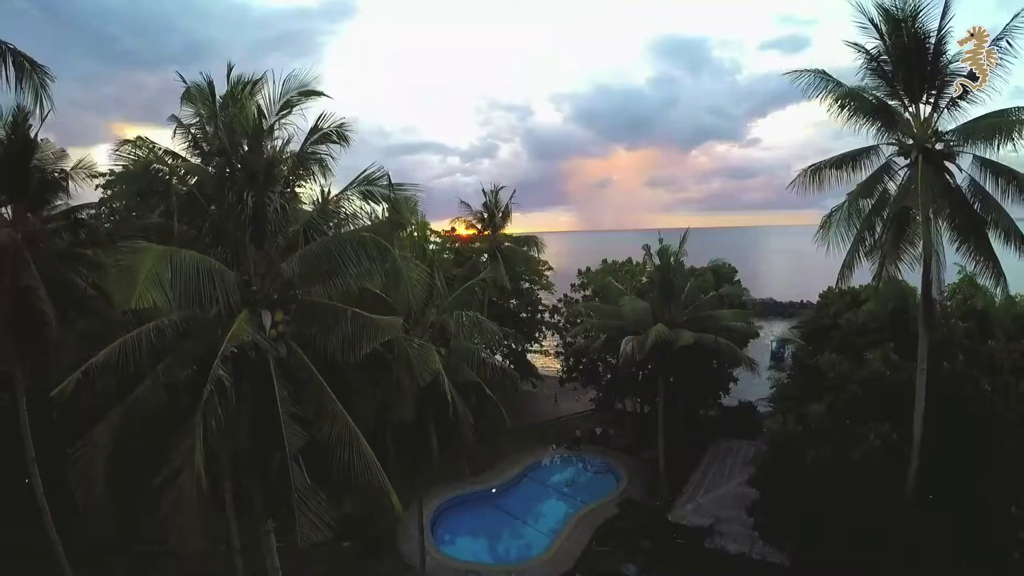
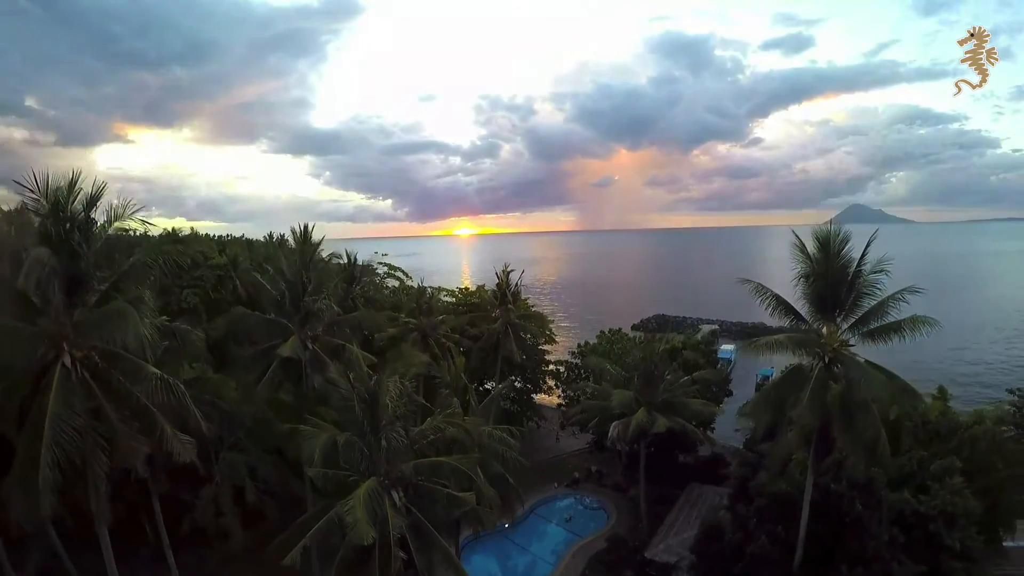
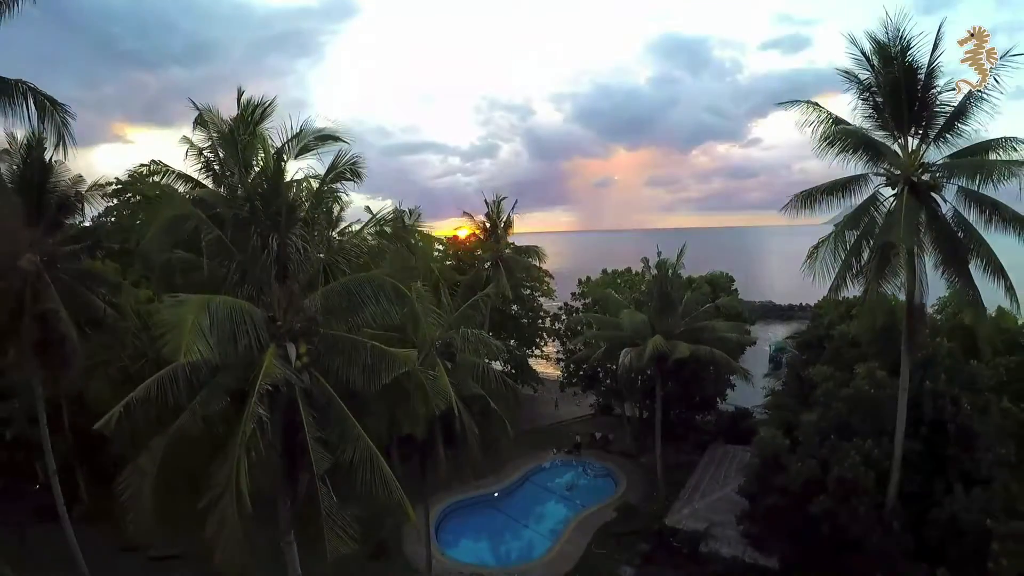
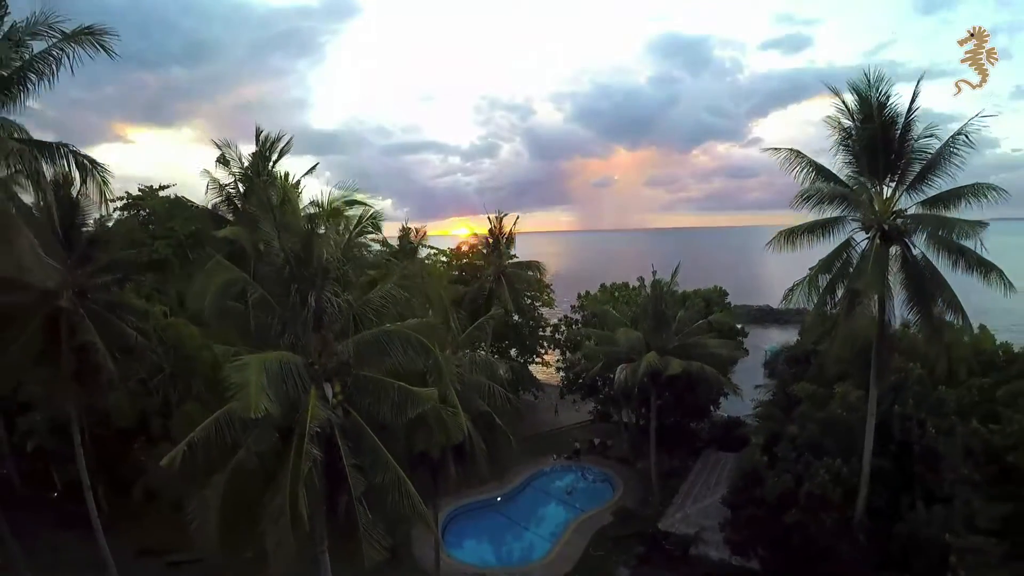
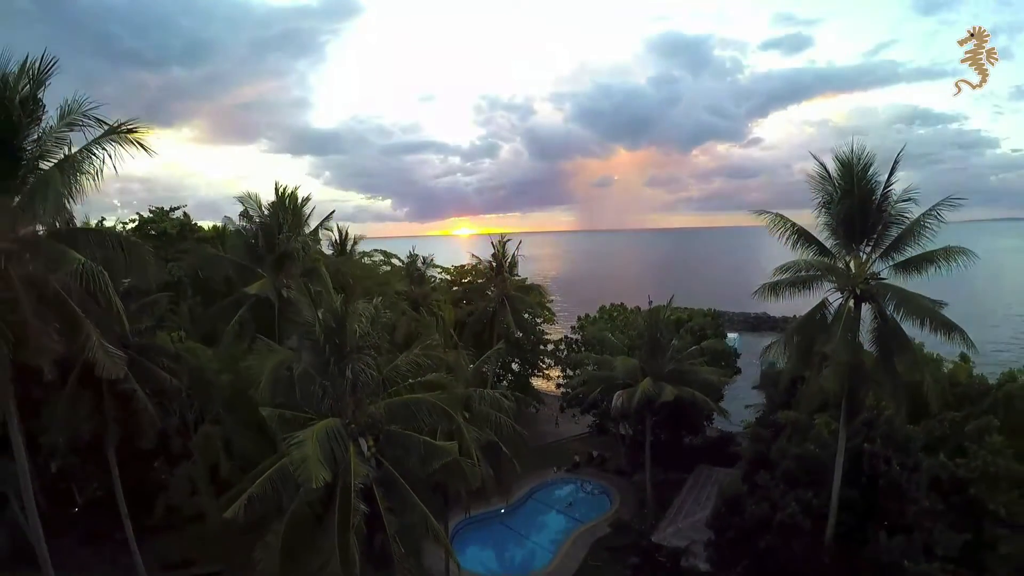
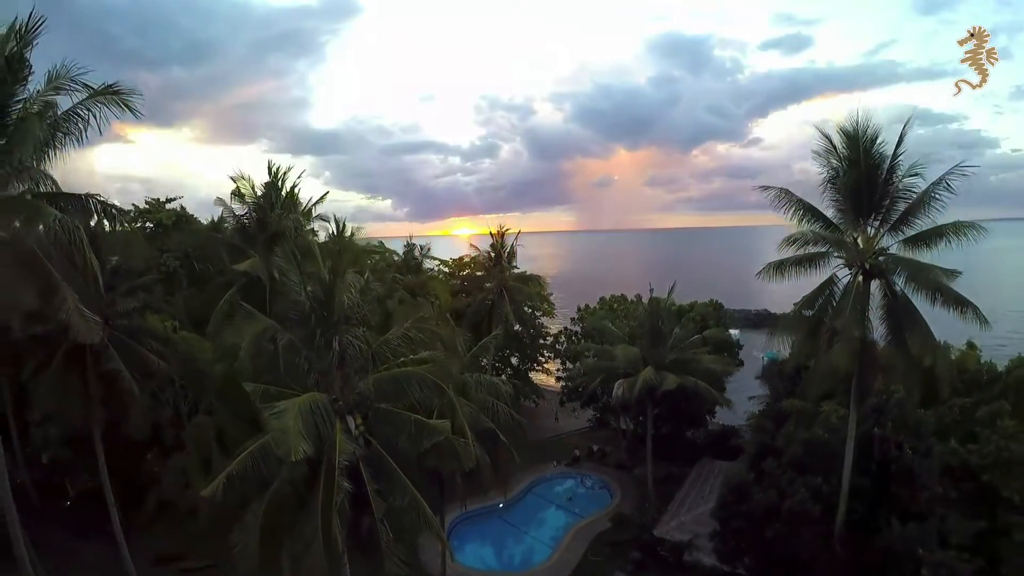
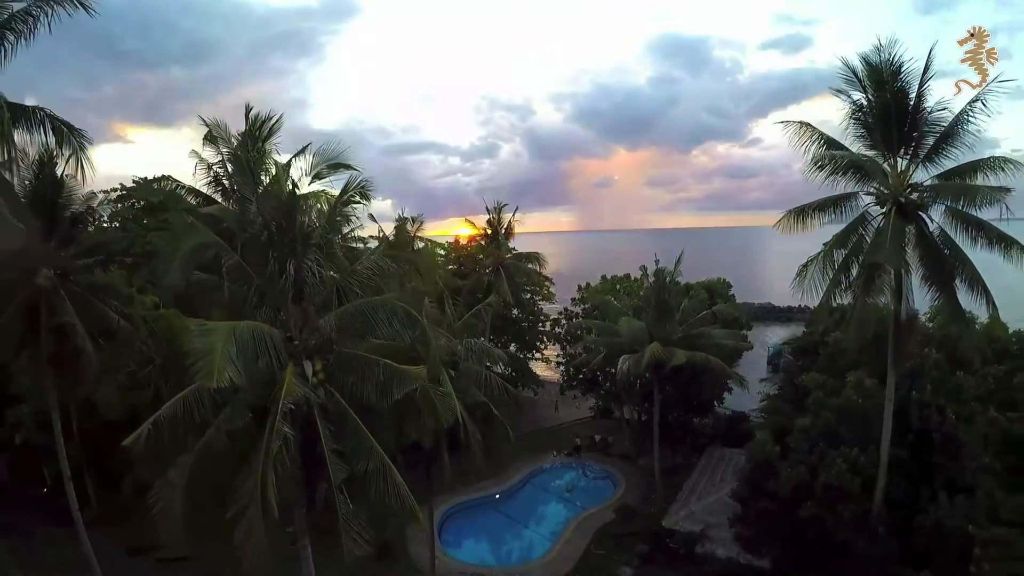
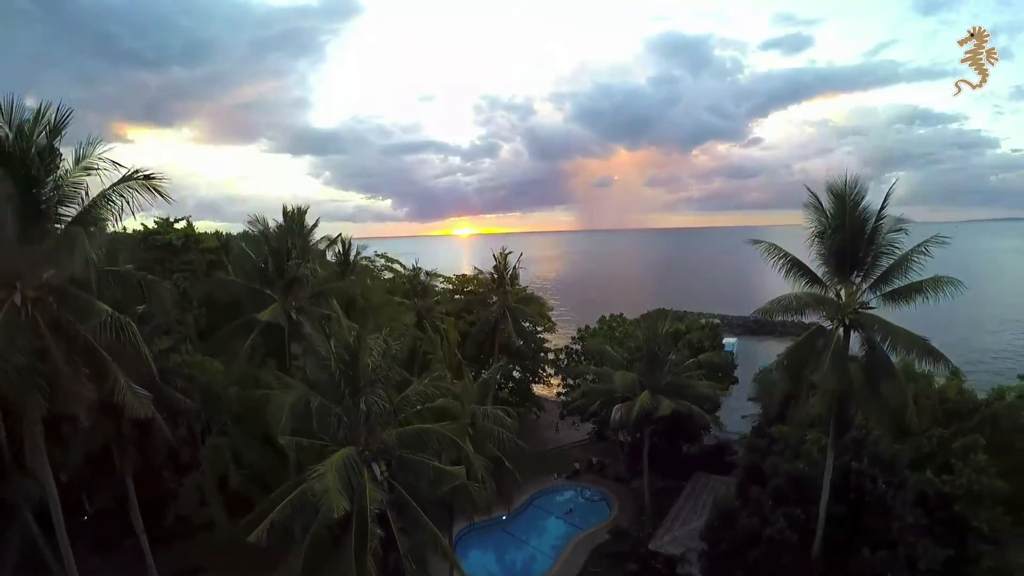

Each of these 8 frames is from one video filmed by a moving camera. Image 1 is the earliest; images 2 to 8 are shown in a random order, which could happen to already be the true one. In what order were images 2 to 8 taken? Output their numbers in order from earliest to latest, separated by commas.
3, 7, 4, 6, 5, 8, 2
